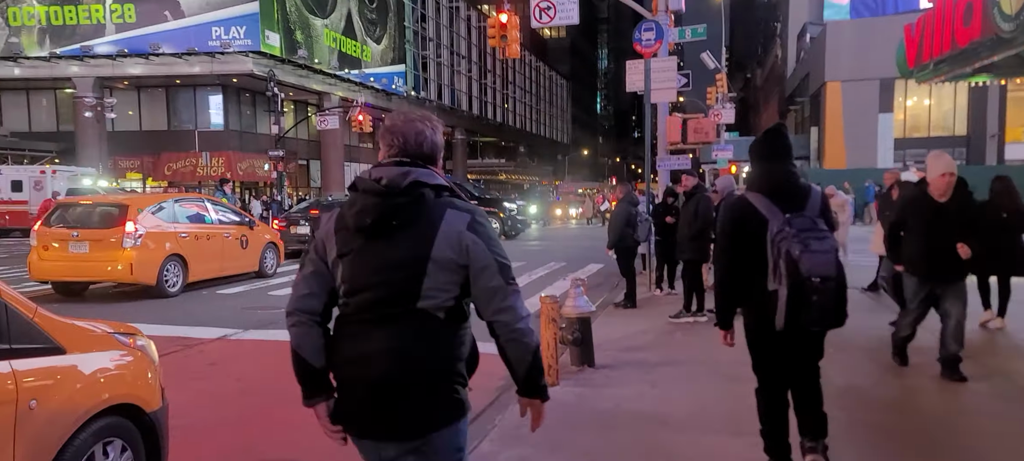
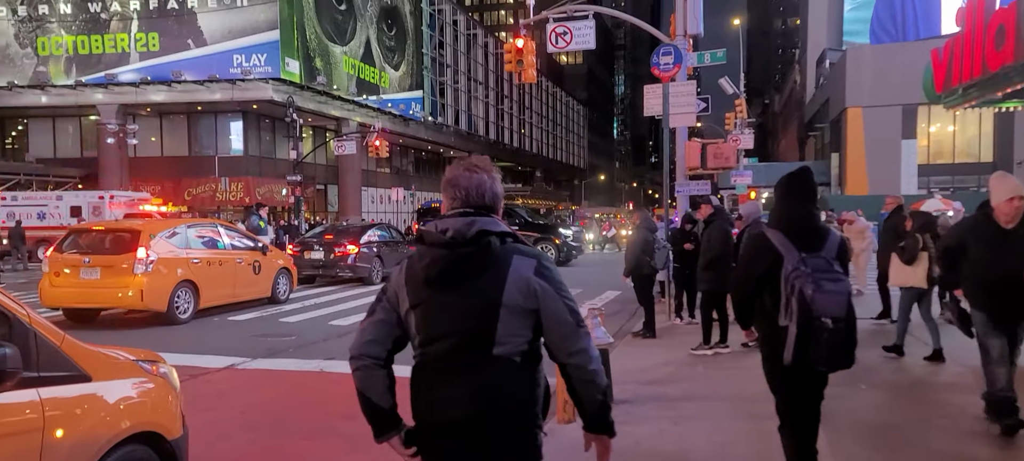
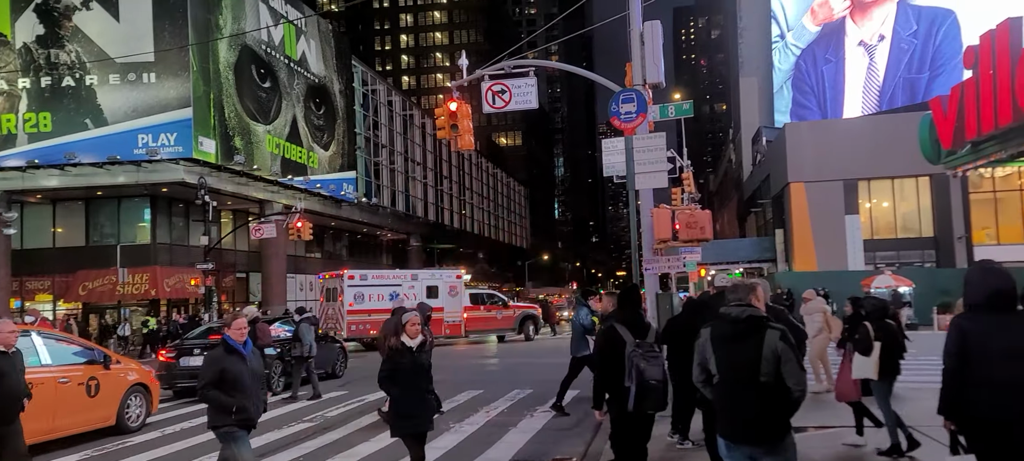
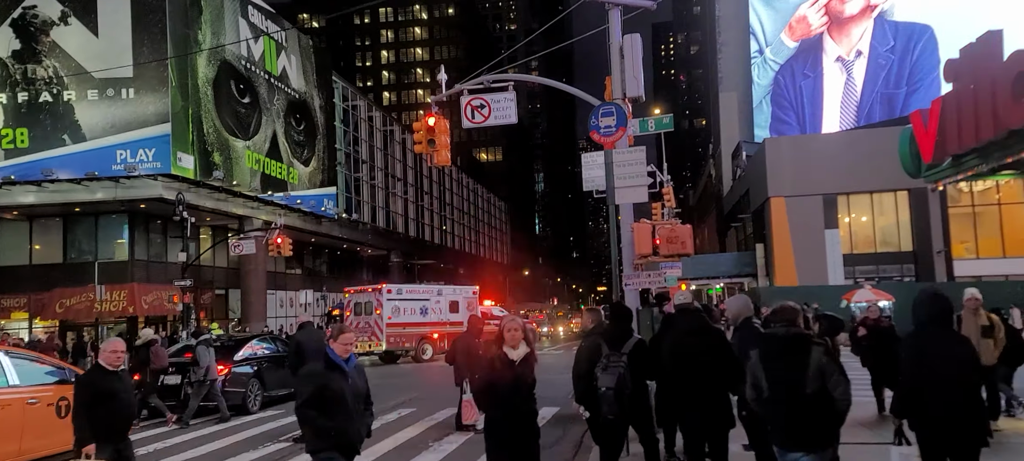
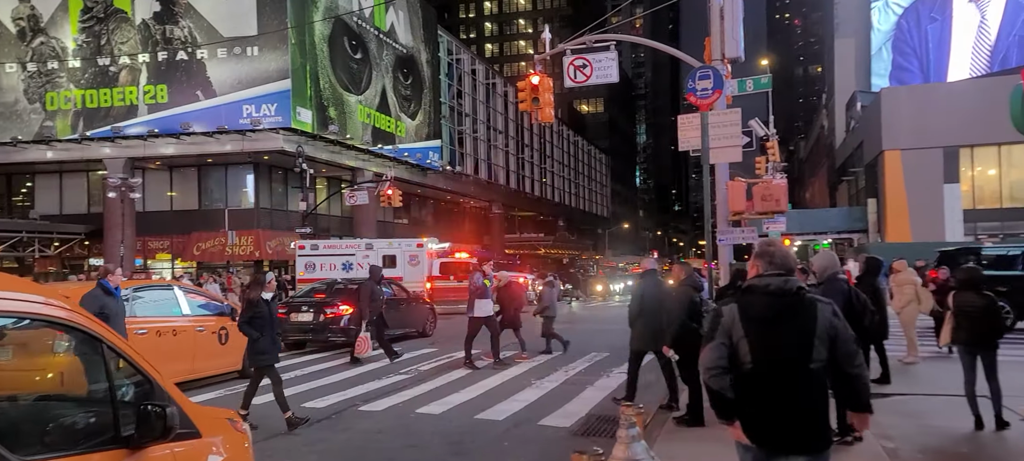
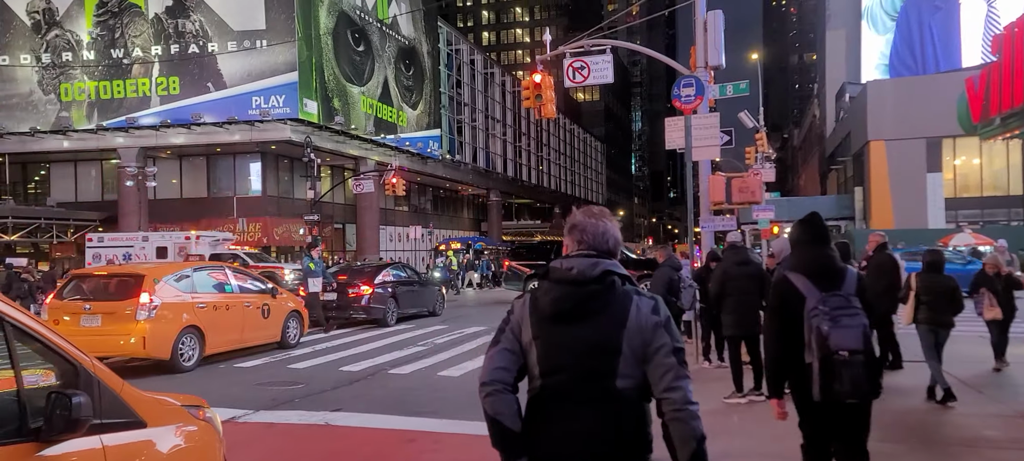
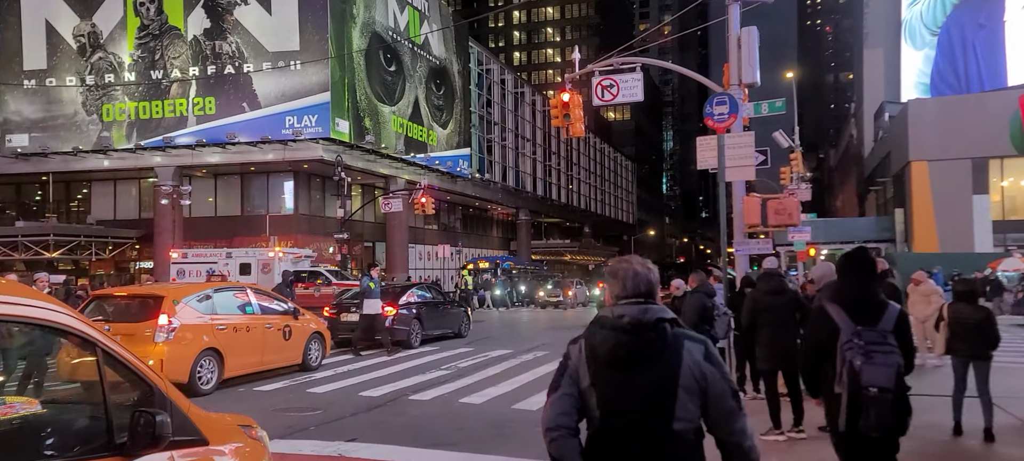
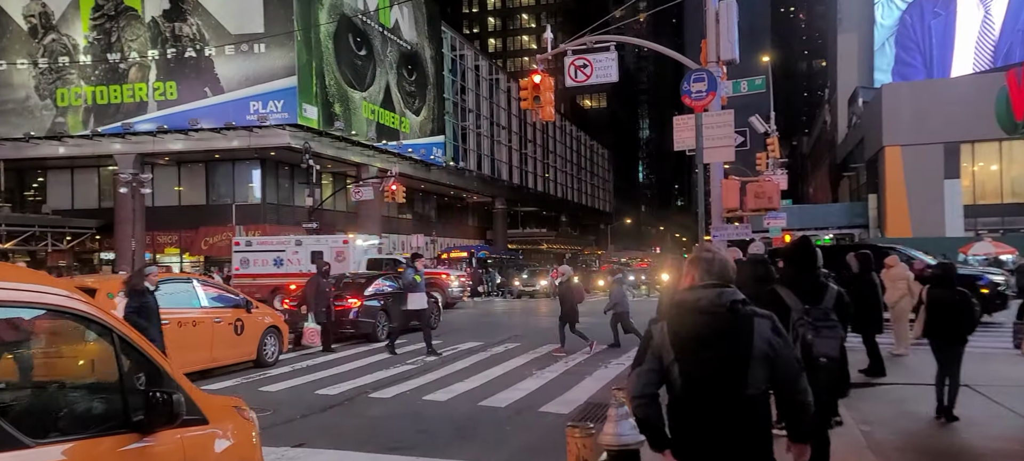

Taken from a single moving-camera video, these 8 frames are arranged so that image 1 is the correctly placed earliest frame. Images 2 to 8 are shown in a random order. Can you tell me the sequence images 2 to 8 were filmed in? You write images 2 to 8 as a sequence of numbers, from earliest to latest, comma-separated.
2, 6, 7, 8, 5, 3, 4
